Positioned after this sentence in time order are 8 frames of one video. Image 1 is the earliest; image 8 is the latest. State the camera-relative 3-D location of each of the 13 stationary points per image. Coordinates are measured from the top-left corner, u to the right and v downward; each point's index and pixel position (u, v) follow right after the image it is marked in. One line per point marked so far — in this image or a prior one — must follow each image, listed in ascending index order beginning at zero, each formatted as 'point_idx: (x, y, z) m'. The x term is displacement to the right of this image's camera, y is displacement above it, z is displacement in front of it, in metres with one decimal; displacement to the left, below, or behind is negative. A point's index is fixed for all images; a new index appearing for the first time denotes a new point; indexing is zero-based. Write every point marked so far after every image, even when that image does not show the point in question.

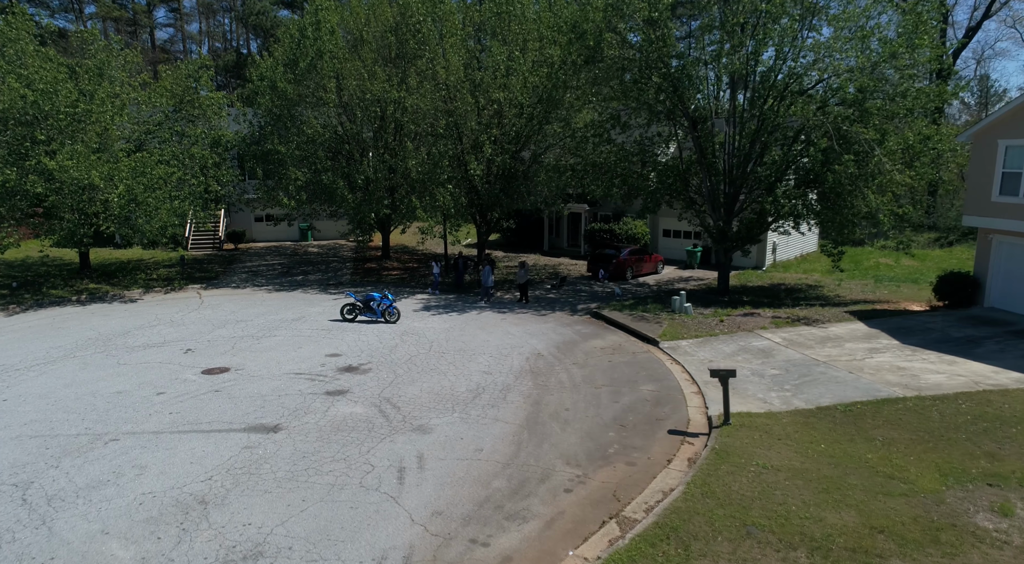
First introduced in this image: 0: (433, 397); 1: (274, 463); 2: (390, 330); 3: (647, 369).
0: (-1.6, -2.3, +13.6) m
1: (-3.7, -2.8, +10.5) m
2: (-3.4, -1.3, +18.9) m
3: (+3.0, -2.0, +15.3) m
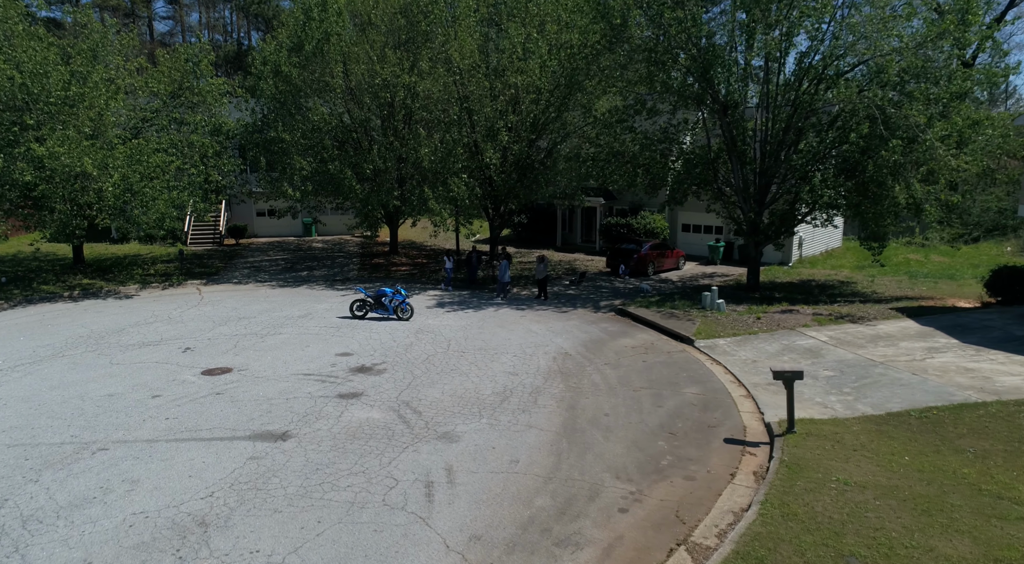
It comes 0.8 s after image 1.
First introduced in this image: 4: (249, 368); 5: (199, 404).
0: (-1.0, -2.1, +12.3) m
1: (-3.1, -2.6, +9.2) m
2: (-2.8, -1.2, +17.7) m
3: (+3.6, -1.8, +14.0) m
4: (-5.4, -1.8, +14.1) m
5: (-5.5, -2.1, +12.0) m
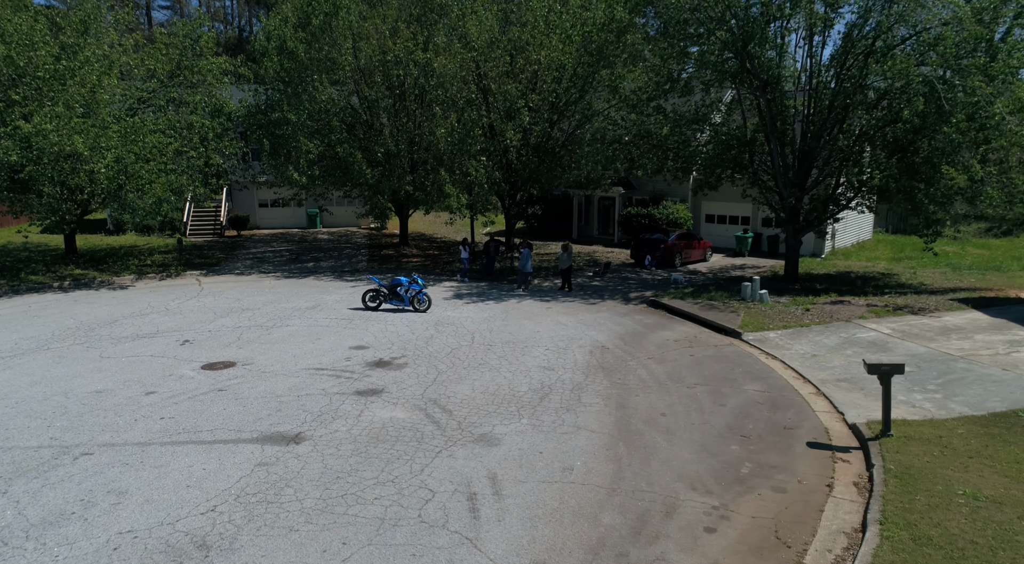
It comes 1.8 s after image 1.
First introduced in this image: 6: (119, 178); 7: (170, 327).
0: (-0.3, -1.9, +10.9) m
1: (-2.4, -2.4, +7.8) m
2: (-2.2, -0.9, +16.2) m
3: (+4.2, -1.6, +12.6) m
4: (-4.8, -1.5, +12.7) m
5: (-4.9, -1.9, +10.6) m
6: (-10.8, +2.9, +18.7) m
7: (-7.6, -1.0, +15.2) m
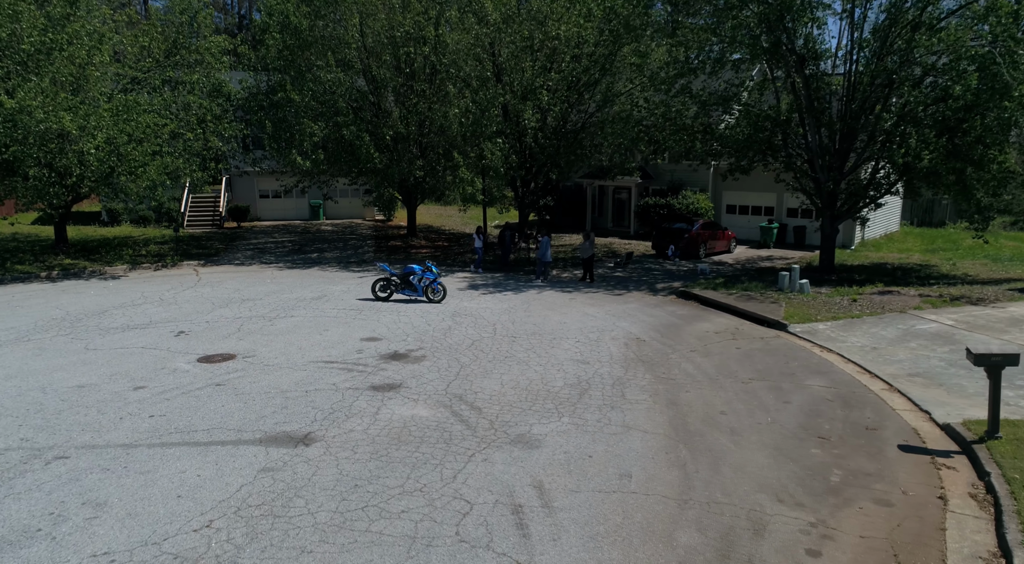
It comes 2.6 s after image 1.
0: (+0.2, -1.6, +9.7) m
1: (-1.9, -2.1, +6.6) m
2: (-1.7, -0.6, +15.0) m
3: (+4.7, -1.3, +11.4) m
4: (-4.3, -1.2, +11.4) m
5: (-4.4, -1.6, +9.3) m
6: (-10.3, +3.1, +17.4) m
7: (-7.1, -0.7, +14.0) m
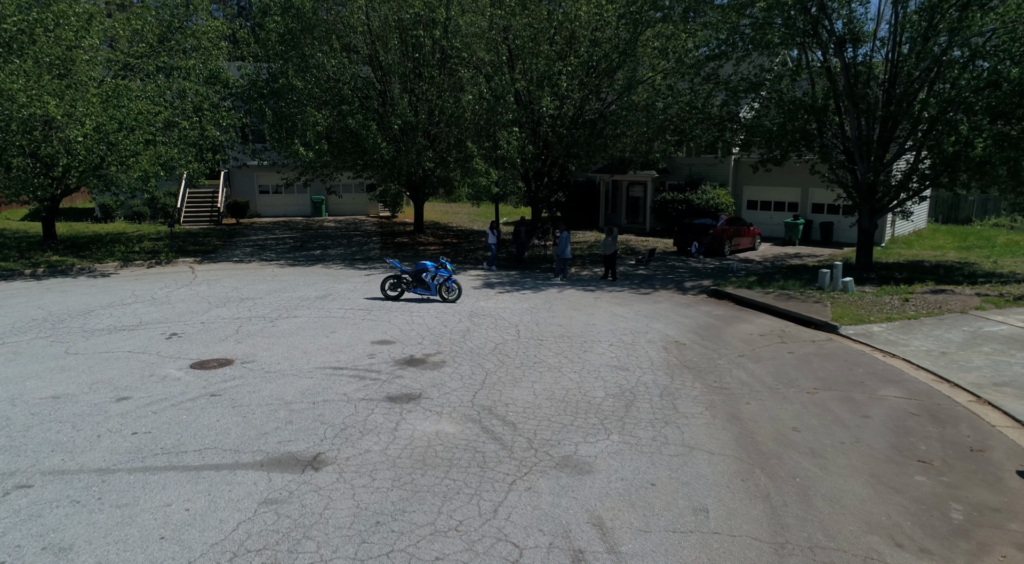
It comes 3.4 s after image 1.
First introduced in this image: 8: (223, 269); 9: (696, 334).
0: (+0.6, -1.5, +8.5) m
1: (-1.5, -2.0, +5.4) m
2: (-1.2, -0.6, +13.8) m
3: (+5.2, -1.2, +10.2) m
4: (-3.8, -1.2, +10.2) m
5: (-3.9, -1.5, +8.1) m
6: (-9.8, +3.2, +16.2) m
7: (-6.7, -0.7, +12.8) m
8: (-7.8, +0.4, +18.4) m
9: (+3.3, -0.9, +12.2) m
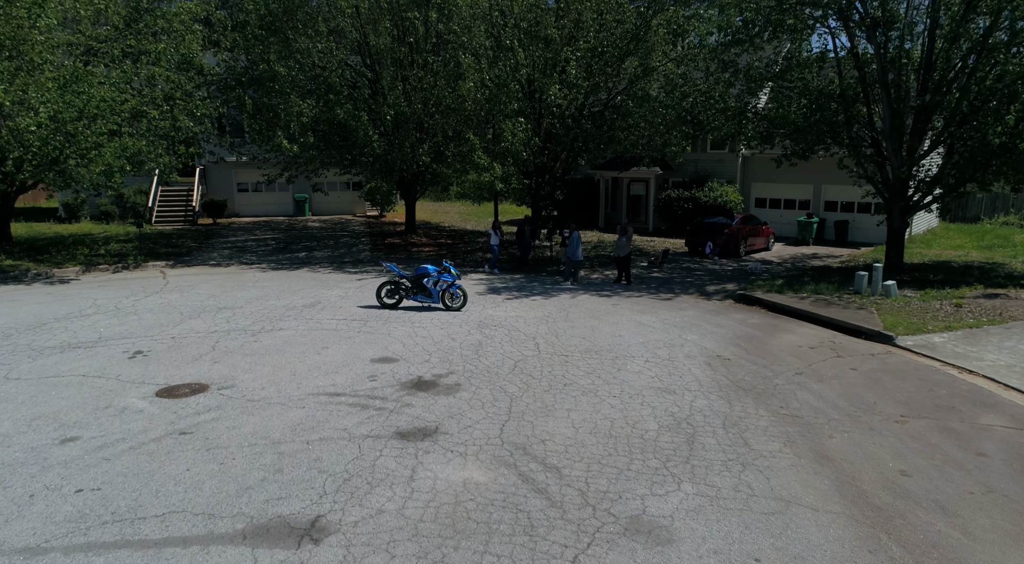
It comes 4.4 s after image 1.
0: (+1.0, -1.6, +7.0) m
1: (-1.0, -2.2, +3.8) m
2: (-1.0, -0.7, +12.3) m
3: (+5.5, -1.3, +8.8) m
4: (-3.5, -1.3, +8.6) m
5: (-3.5, -1.7, +6.5) m
6: (-9.7, +3.0, +14.5) m
7: (-6.4, -0.8, +11.1) m
8: (-7.7, +0.2, +16.7) m
9: (+3.6, -1.0, +10.8) m
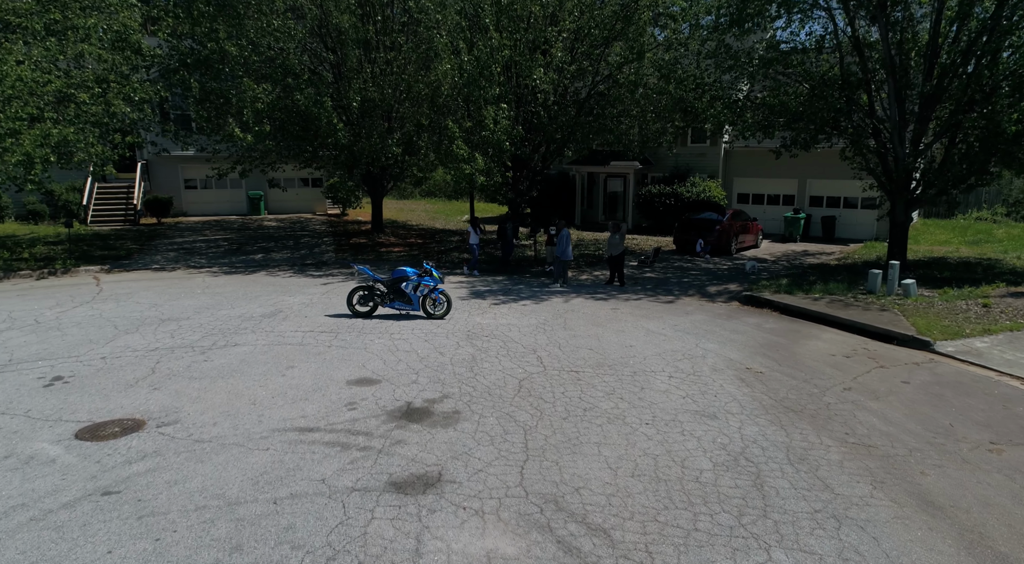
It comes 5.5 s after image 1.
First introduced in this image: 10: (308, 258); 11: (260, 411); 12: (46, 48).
0: (+1.2, -1.7, +5.6) m
1: (-0.6, -2.2, +2.3) m
2: (-1.1, -0.8, +10.7) m
3: (+5.6, -1.3, +7.7) m
4: (-3.3, -1.4, +6.9) m
5: (-3.2, -1.8, +4.8) m
6: (-9.9, +2.9, +12.4) m
7: (-6.4, -0.9, +9.2) m
8: (-8.1, +0.1, +14.7) m
9: (+3.6, -1.1, +9.5) m
10: (-5.3, +0.6, +17.9) m
11: (-2.7, -1.4, +7.2) m
12: (-10.1, +5.1, +14.9) m
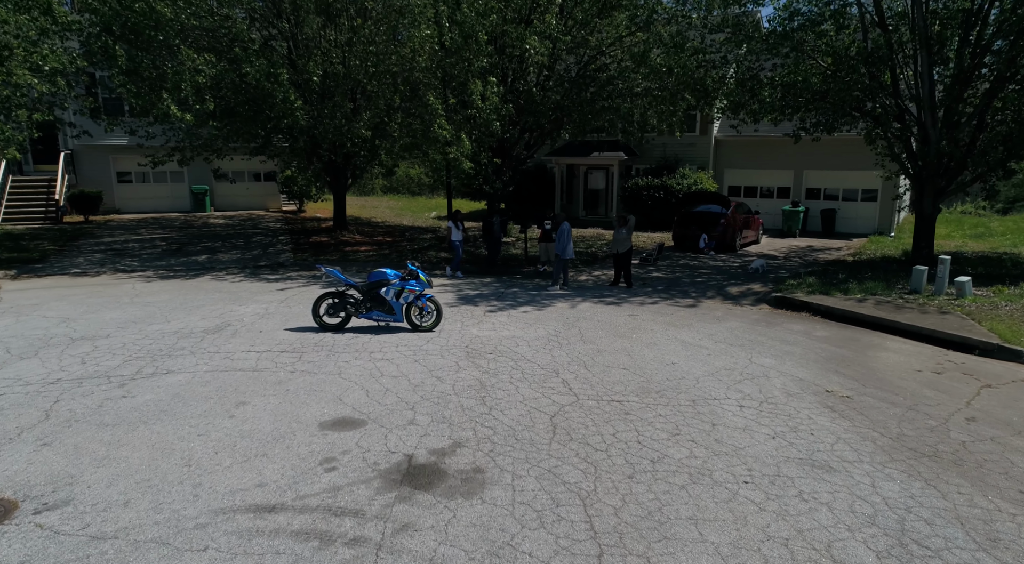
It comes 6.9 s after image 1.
0: (+1.7, -1.7, +3.6) m
1: (+0.1, -2.3, +0.2) m
2: (-1.0, -0.8, +8.6) m
3: (+5.9, -1.3, +6.0) m
4: (-3.0, -1.5, +4.7) m
5: (-2.7, -1.8, +2.6) m
6: (-9.9, +2.7, +9.7) m
7: (-6.2, -1.1, +6.7) m
8: (-8.2, -0.1, +12.1) m
9: (+3.7, -1.1, +7.7) m
10: (-5.7, +0.5, +15.5) m
11: (-2.3, -1.4, +5.0) m
12: (-10.3, +5.0, +12.2) m
